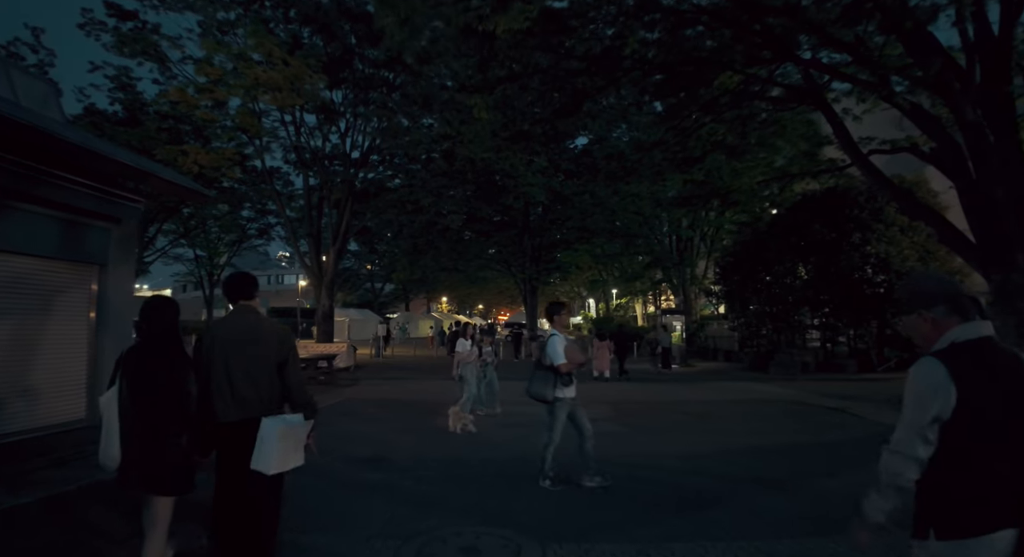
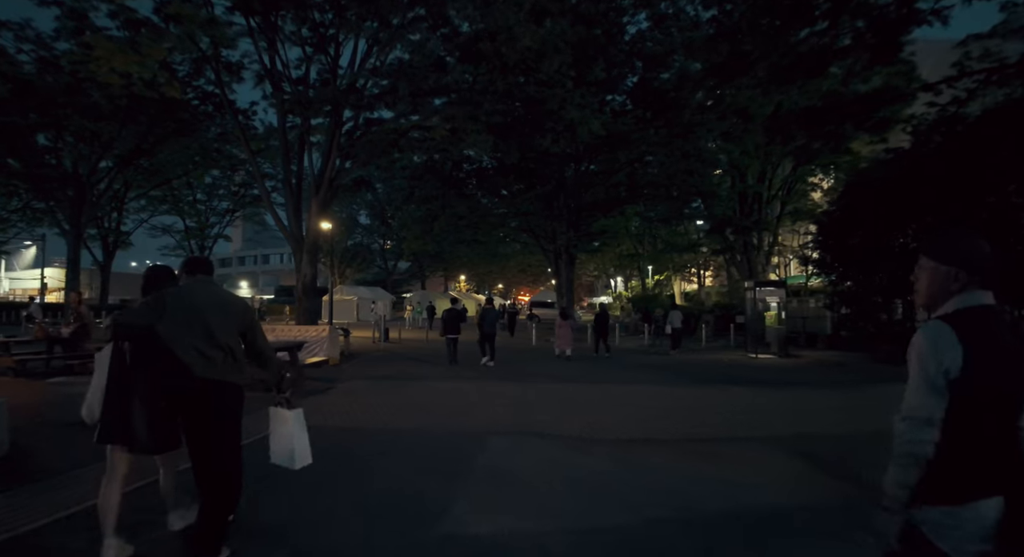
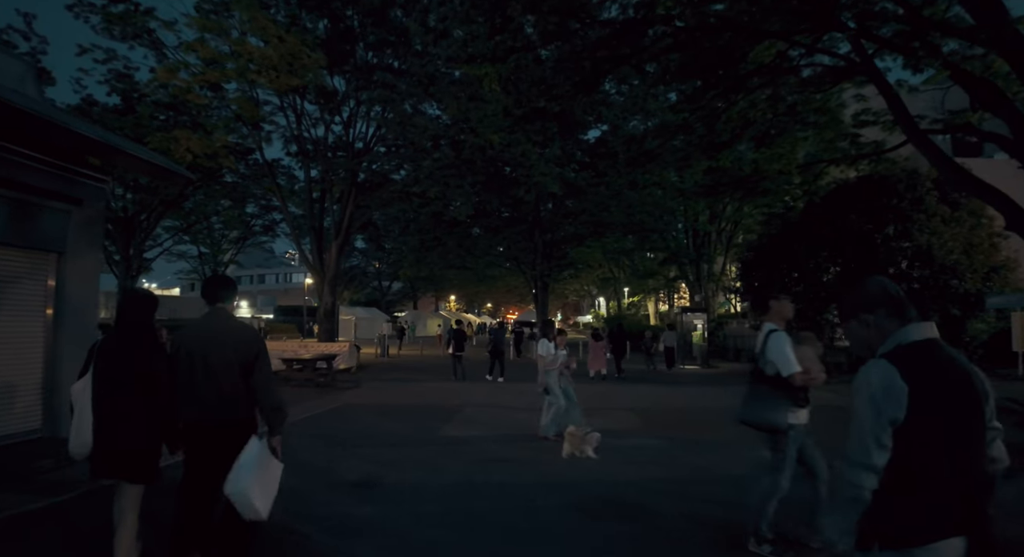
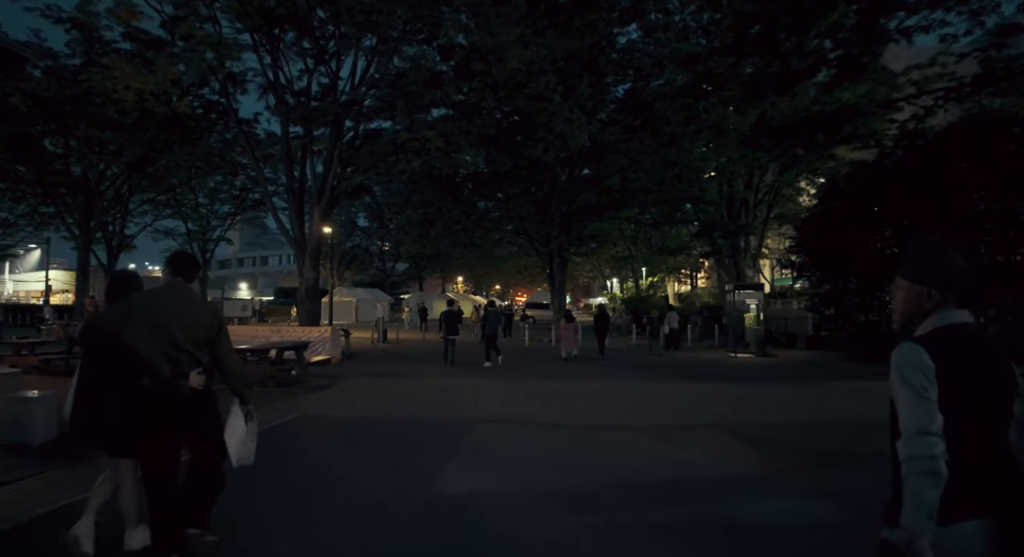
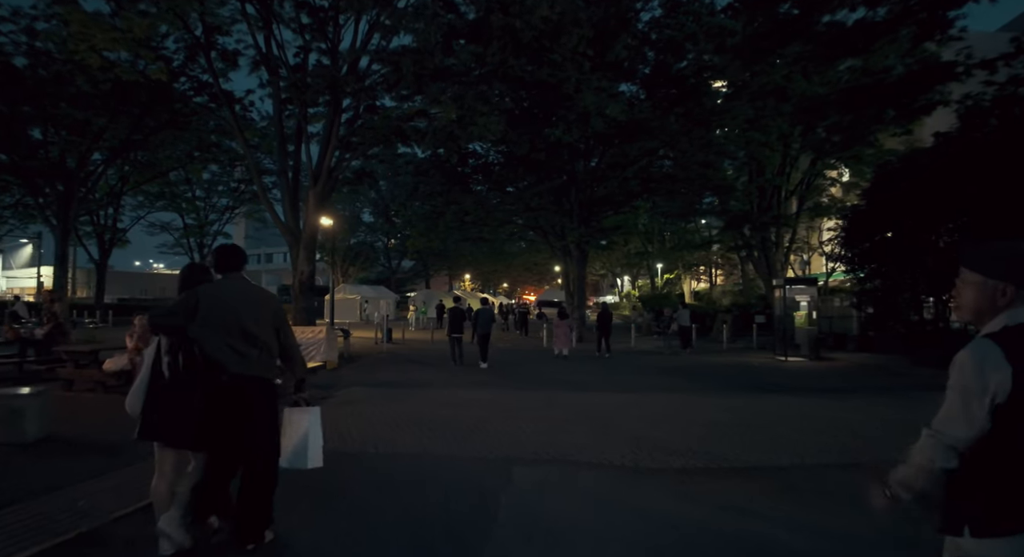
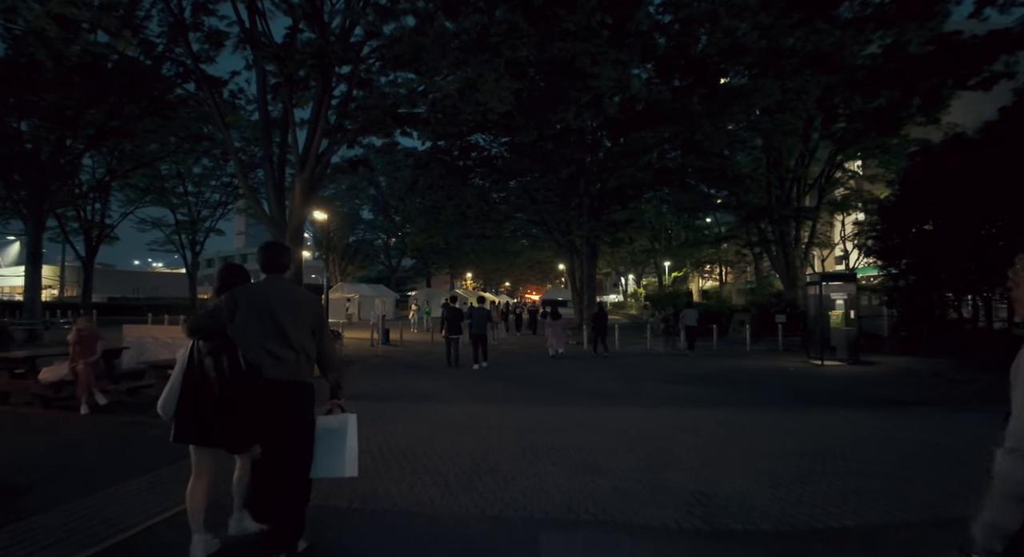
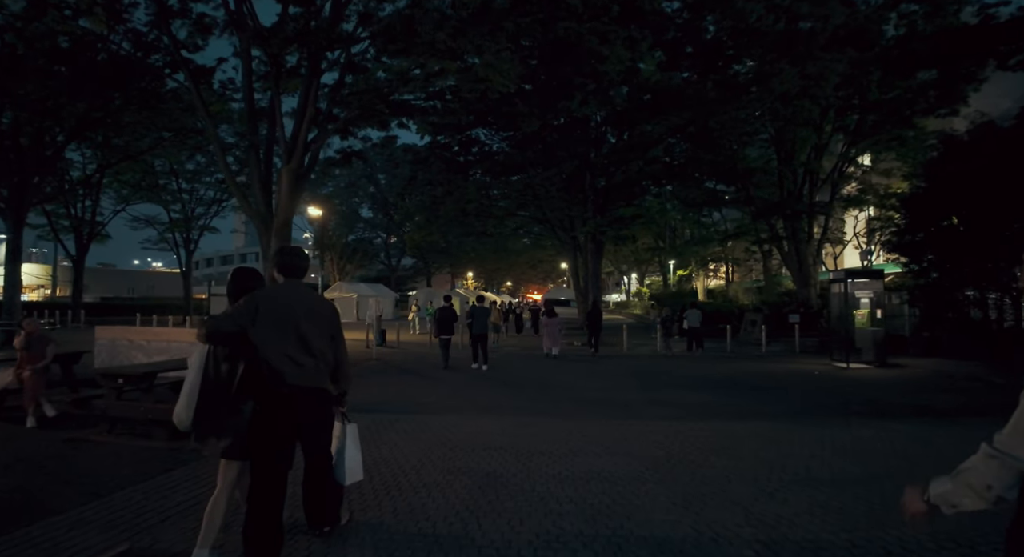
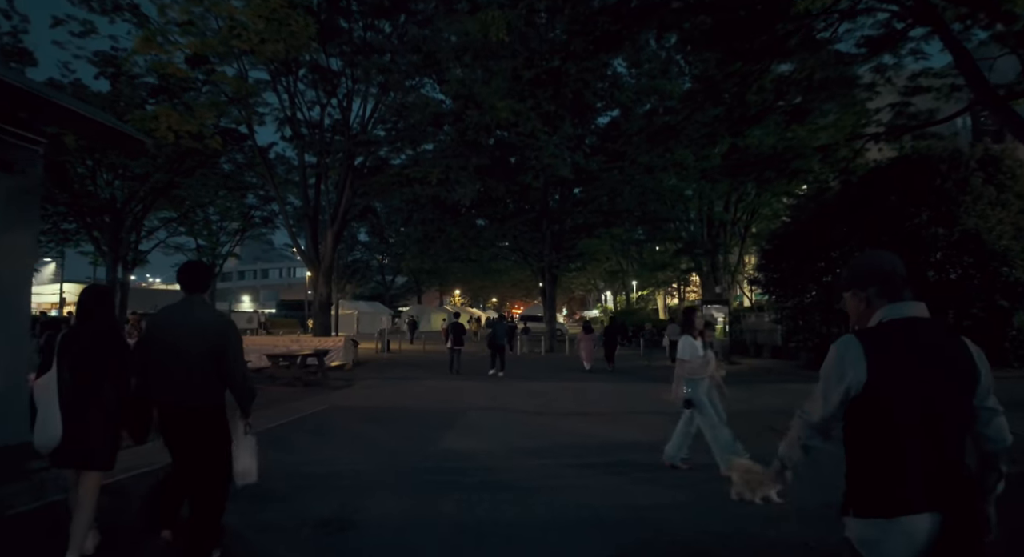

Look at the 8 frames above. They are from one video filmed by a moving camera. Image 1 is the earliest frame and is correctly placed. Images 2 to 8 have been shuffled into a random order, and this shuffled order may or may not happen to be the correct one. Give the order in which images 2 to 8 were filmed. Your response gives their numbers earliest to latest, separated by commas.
3, 8, 4, 2, 5, 6, 7
